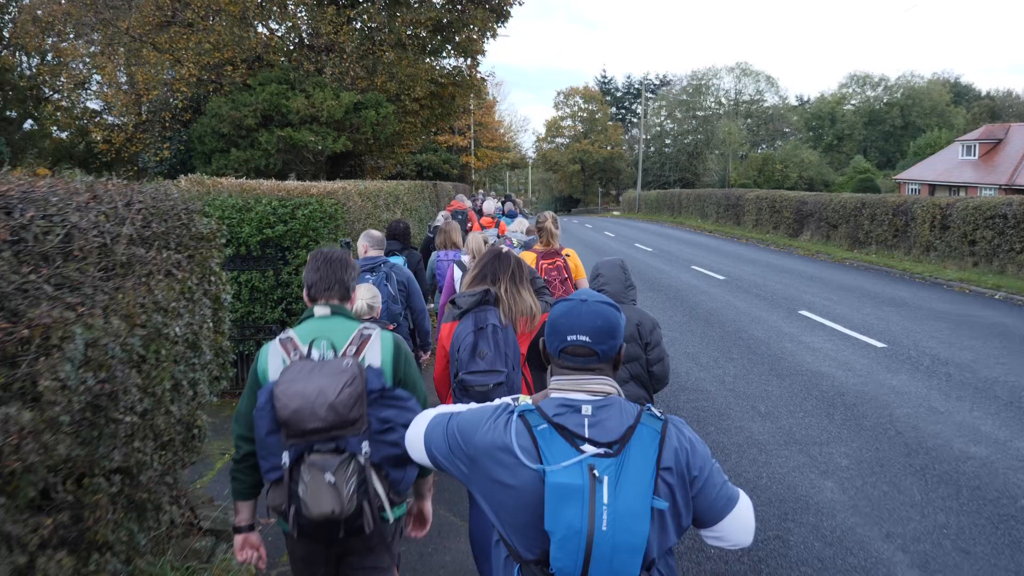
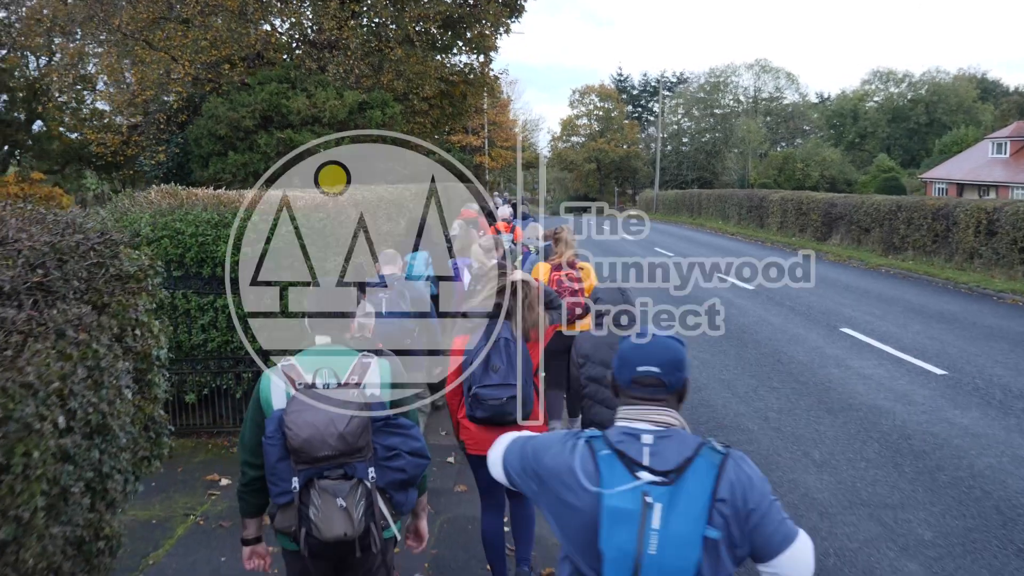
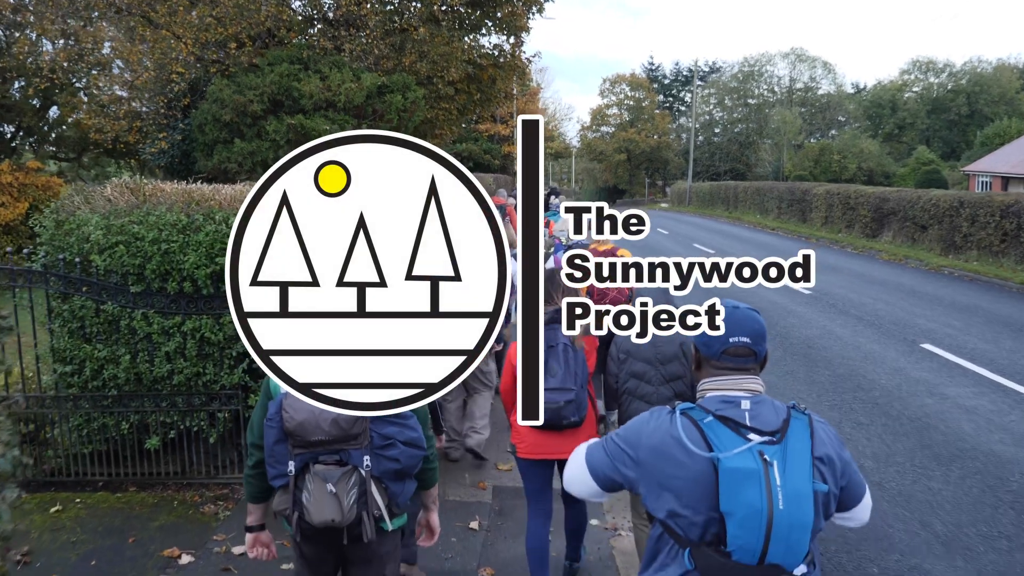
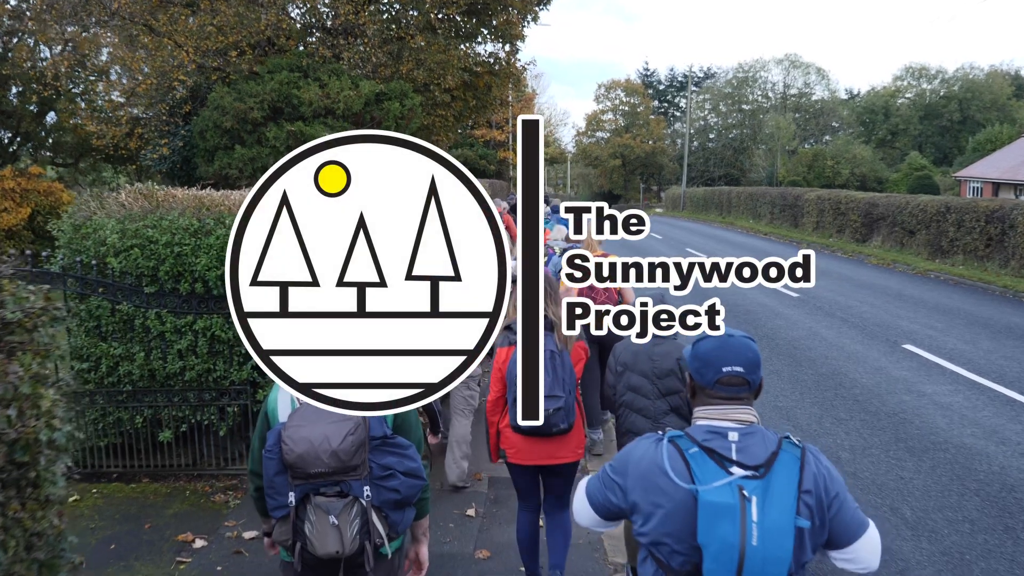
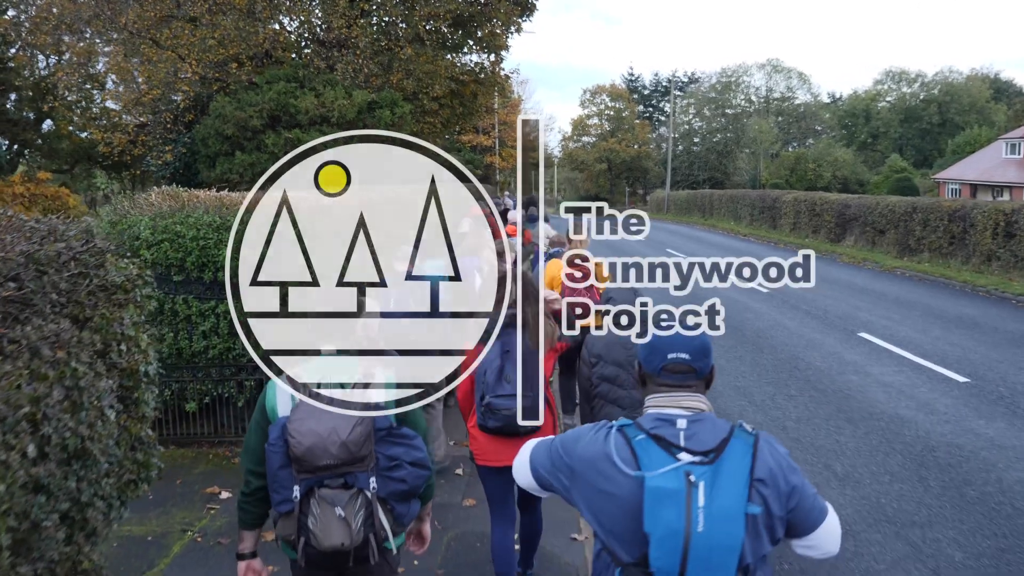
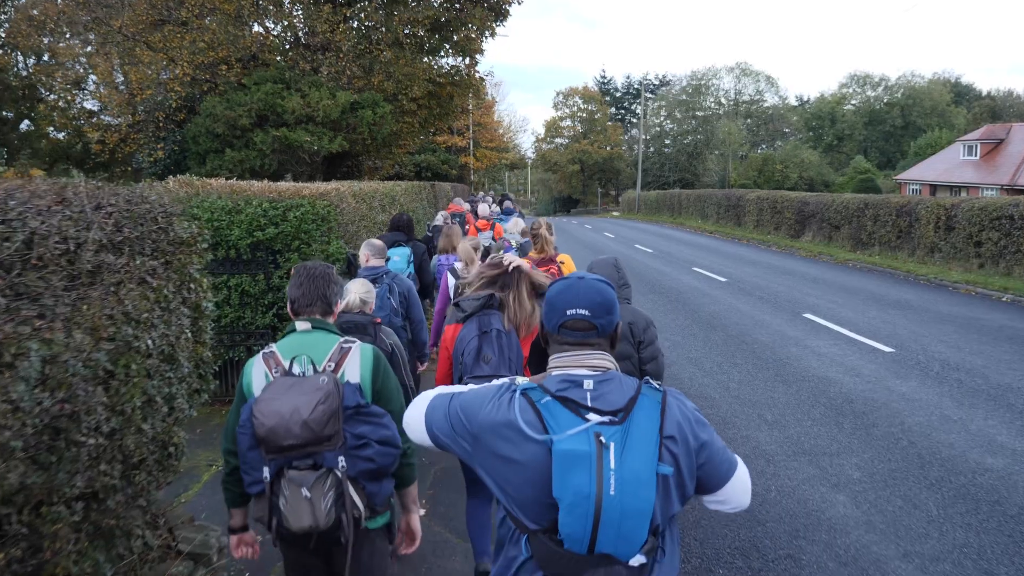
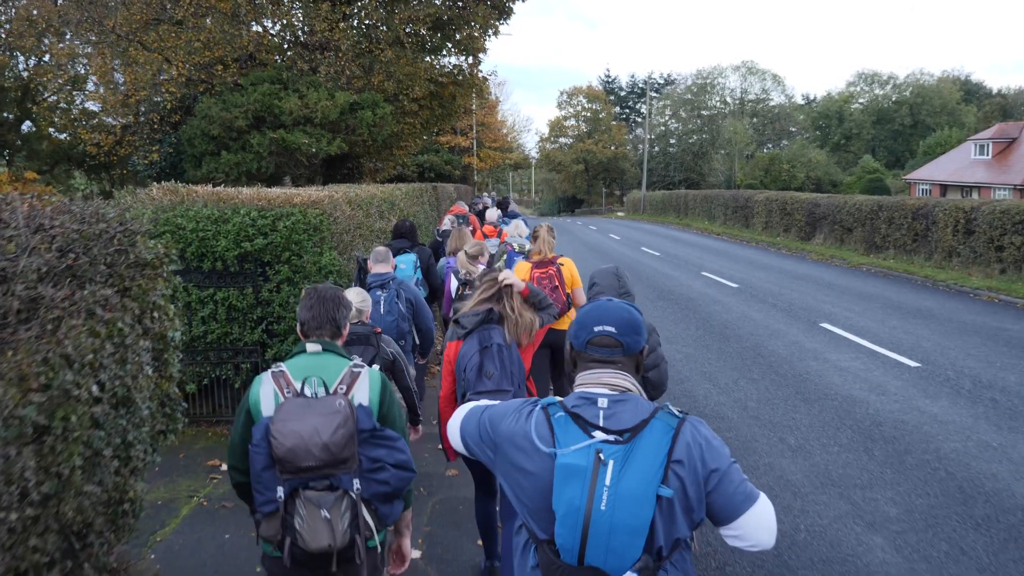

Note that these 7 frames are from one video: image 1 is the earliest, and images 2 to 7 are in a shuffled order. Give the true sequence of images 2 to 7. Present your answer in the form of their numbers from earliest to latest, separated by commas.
6, 7, 2, 5, 4, 3
